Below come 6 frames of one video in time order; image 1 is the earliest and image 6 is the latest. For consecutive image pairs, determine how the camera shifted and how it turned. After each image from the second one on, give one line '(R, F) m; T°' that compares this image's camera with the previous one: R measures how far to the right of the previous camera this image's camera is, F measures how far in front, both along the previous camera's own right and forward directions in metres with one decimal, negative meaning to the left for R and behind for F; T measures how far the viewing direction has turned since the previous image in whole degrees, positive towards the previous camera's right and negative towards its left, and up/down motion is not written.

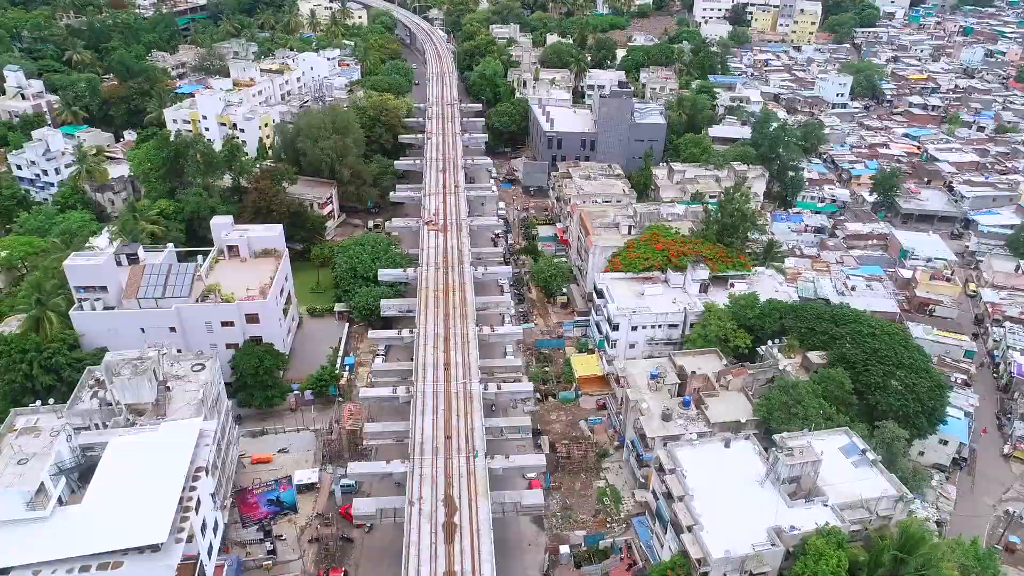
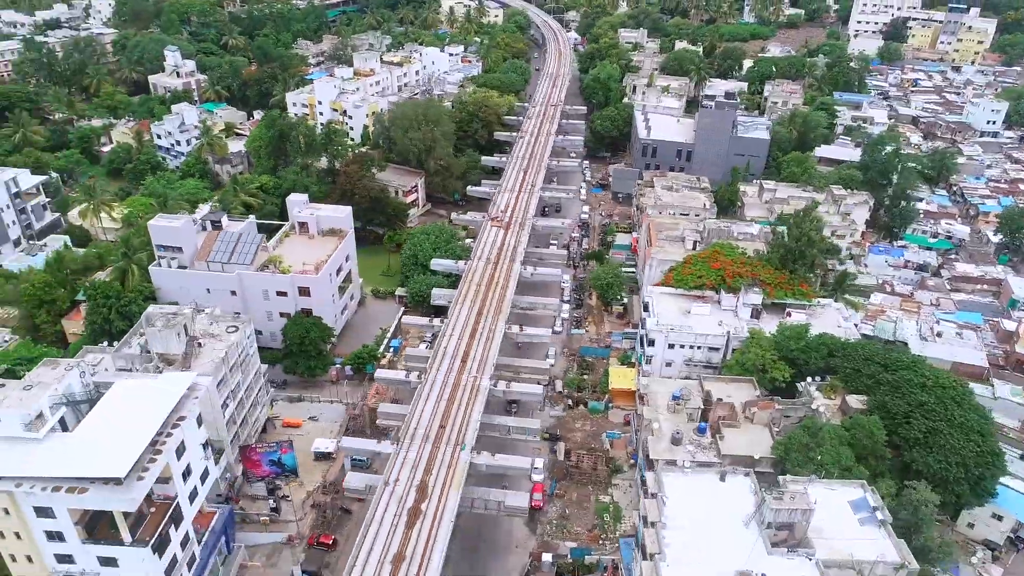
(+6.2, +0.6) m; -11°
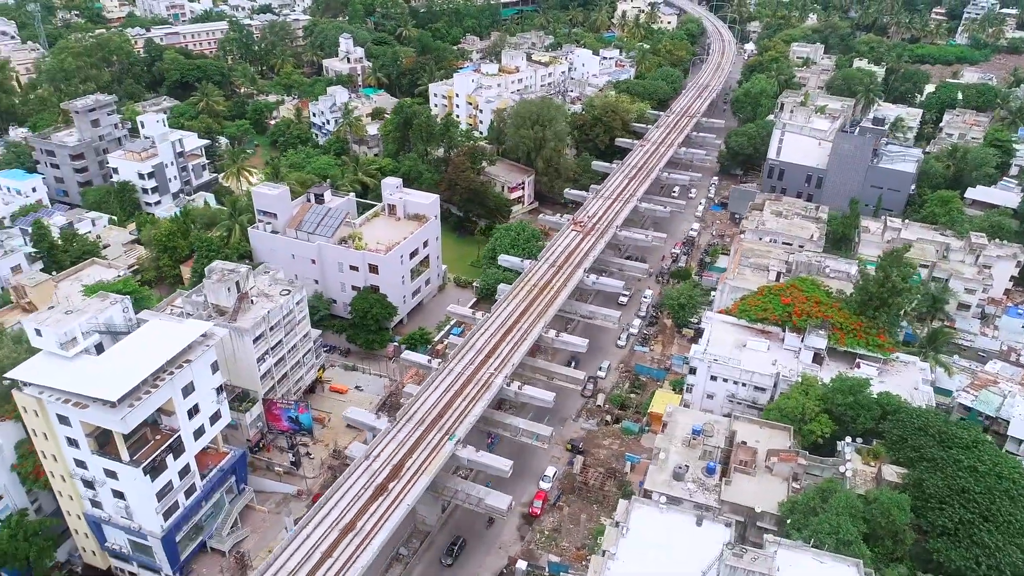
(+7.8, +1.1) m; -14°
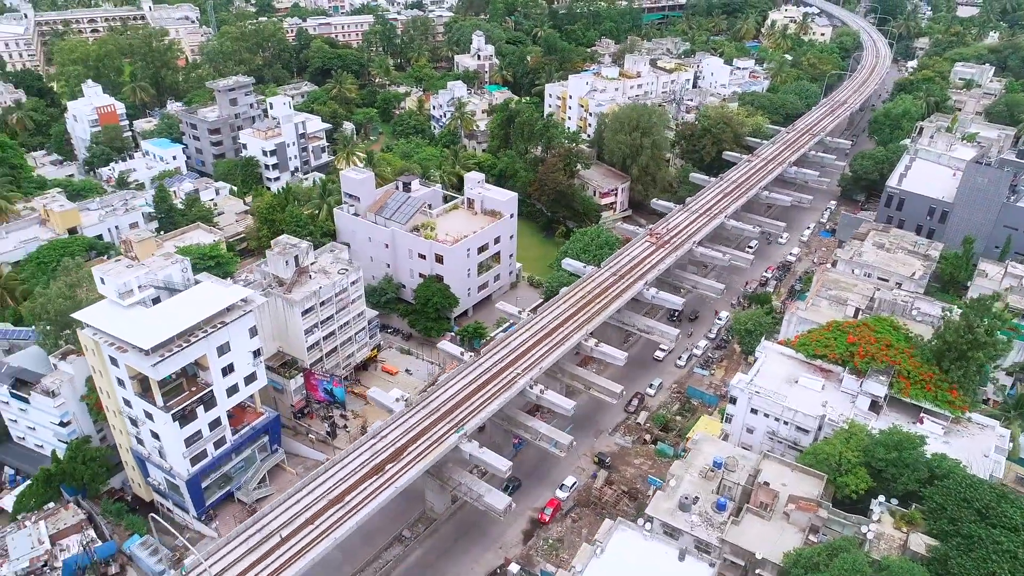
(+5.6, +0.7) m; -11°
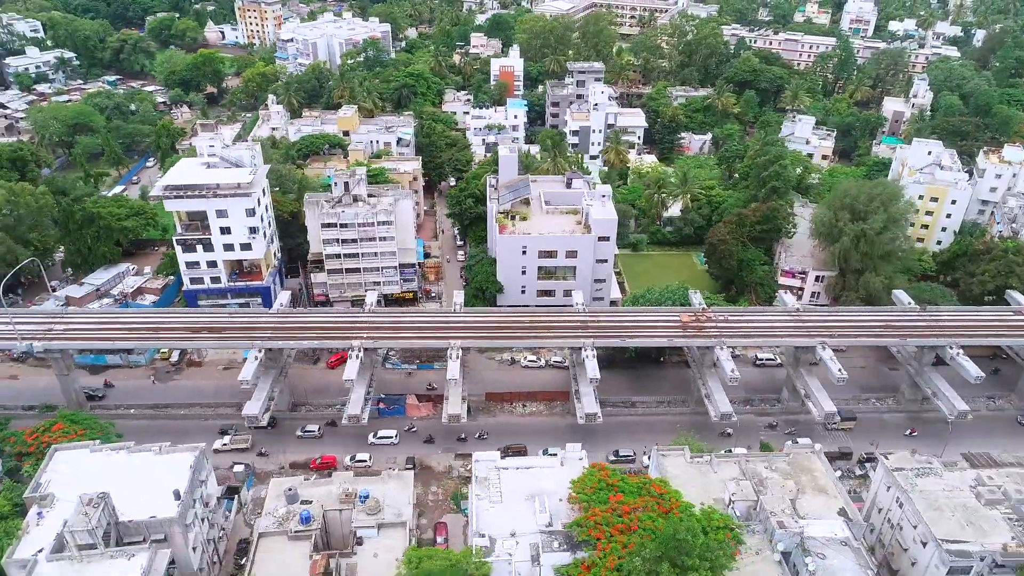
(+32.8, +14.8) m; -43°
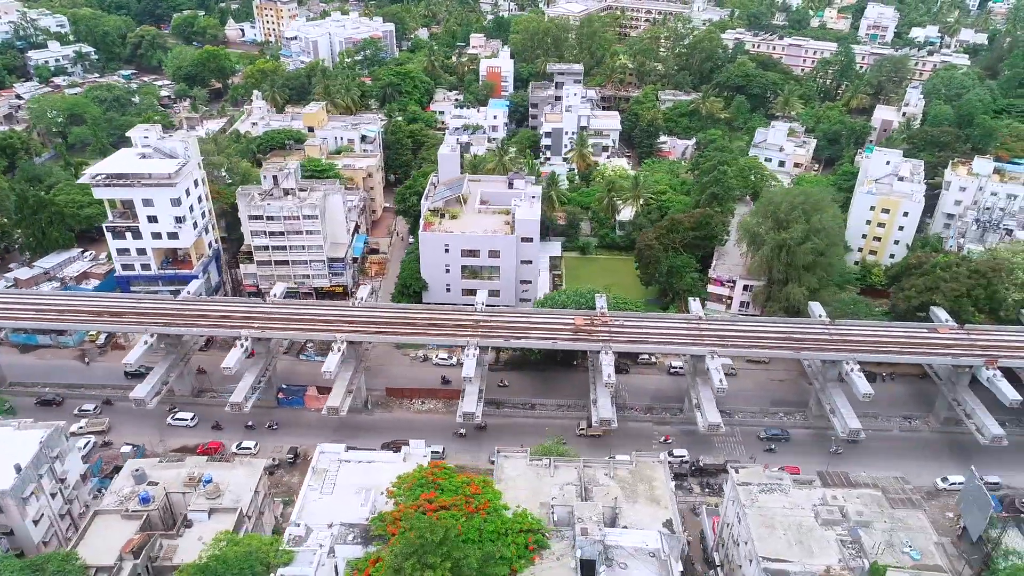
(+9.2, +0.3) m; -4°
